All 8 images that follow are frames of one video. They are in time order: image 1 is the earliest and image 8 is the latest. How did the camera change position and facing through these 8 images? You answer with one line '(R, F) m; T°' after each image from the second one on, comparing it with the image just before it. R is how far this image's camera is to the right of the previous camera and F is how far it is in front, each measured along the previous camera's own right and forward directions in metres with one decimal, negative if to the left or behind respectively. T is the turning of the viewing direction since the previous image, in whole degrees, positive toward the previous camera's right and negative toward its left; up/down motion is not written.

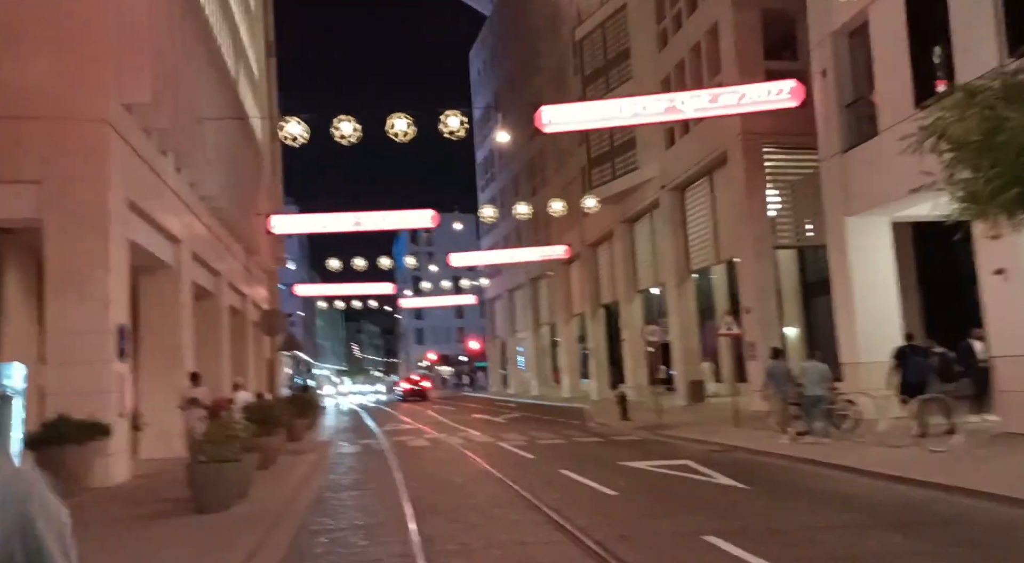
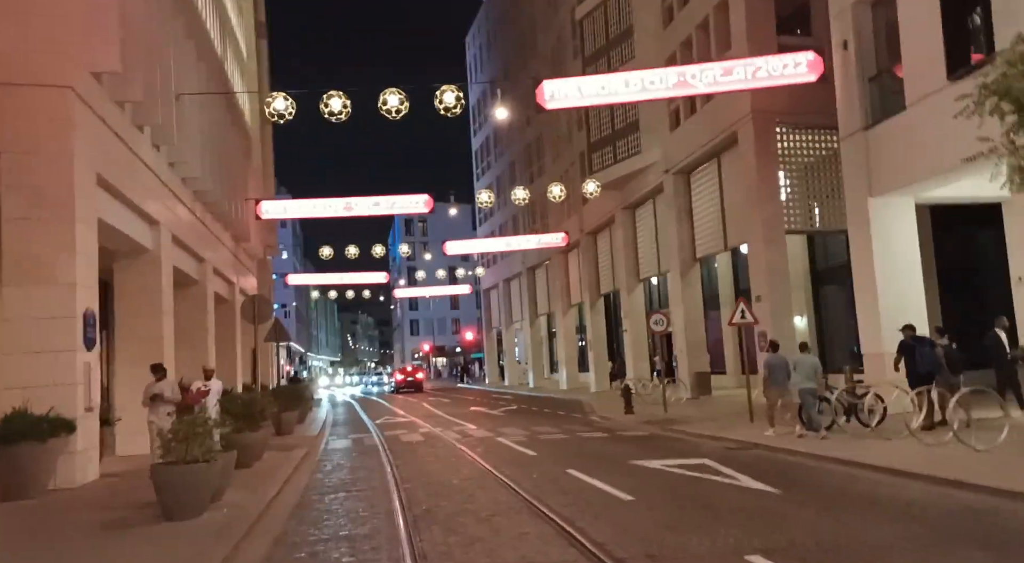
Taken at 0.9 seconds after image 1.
(-0.1, +1.4) m; 0°
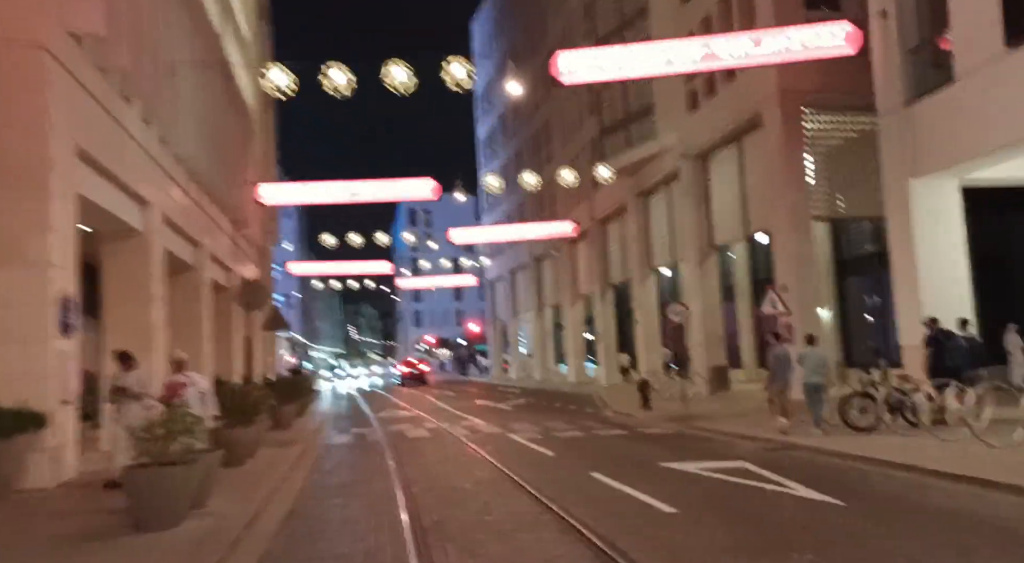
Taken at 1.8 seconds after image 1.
(-0.2, +1.5) m; 0°
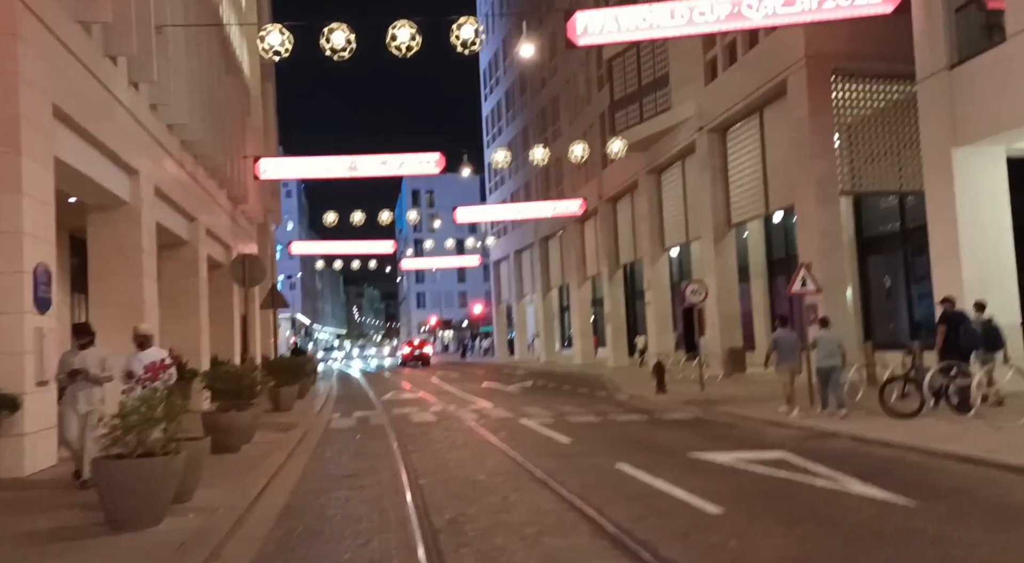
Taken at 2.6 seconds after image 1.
(-0.2, +1.3) m; 0°
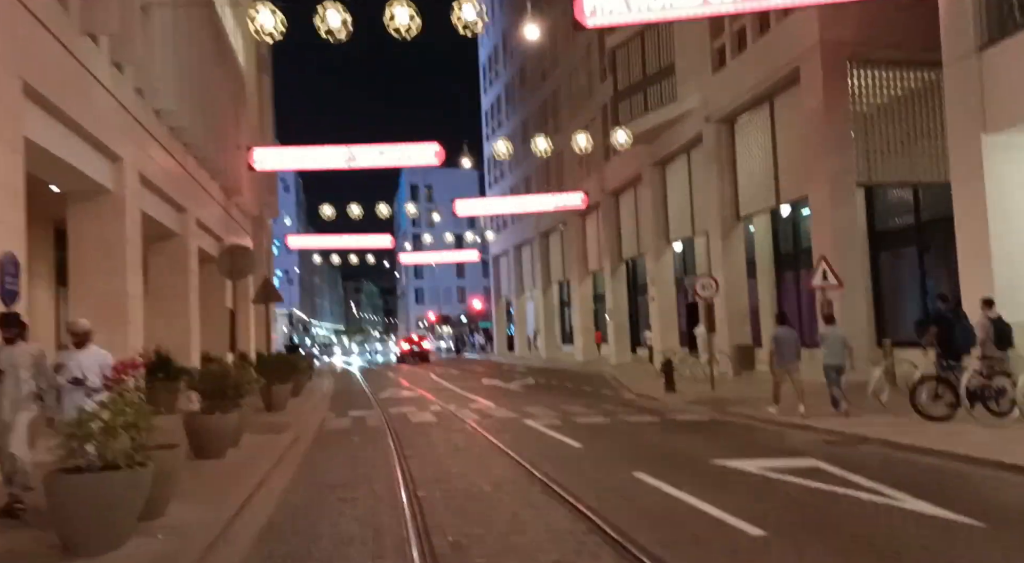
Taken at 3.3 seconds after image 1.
(-0.1, +1.1) m; 0°
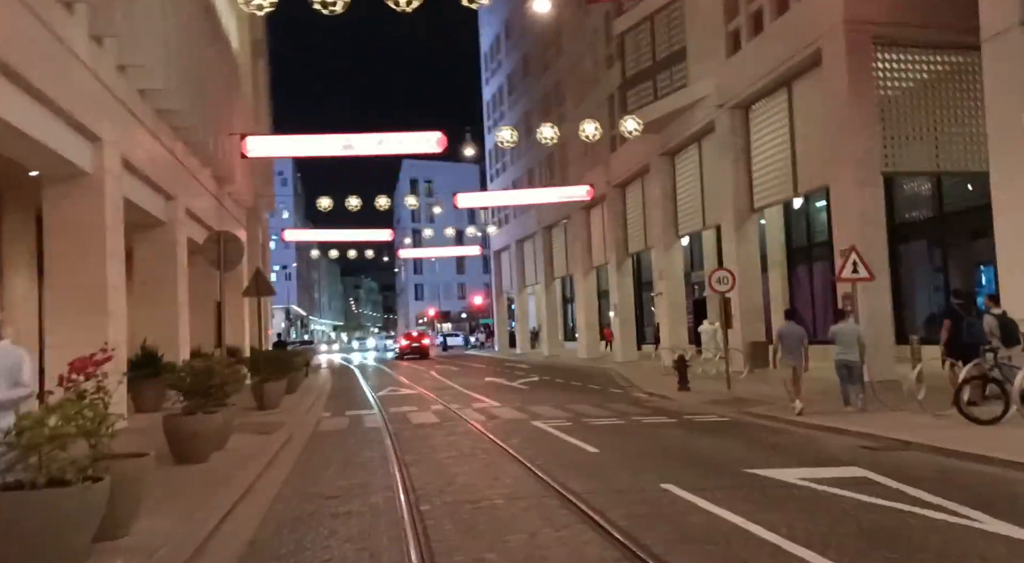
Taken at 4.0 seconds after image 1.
(-0.1, +1.3) m; 0°
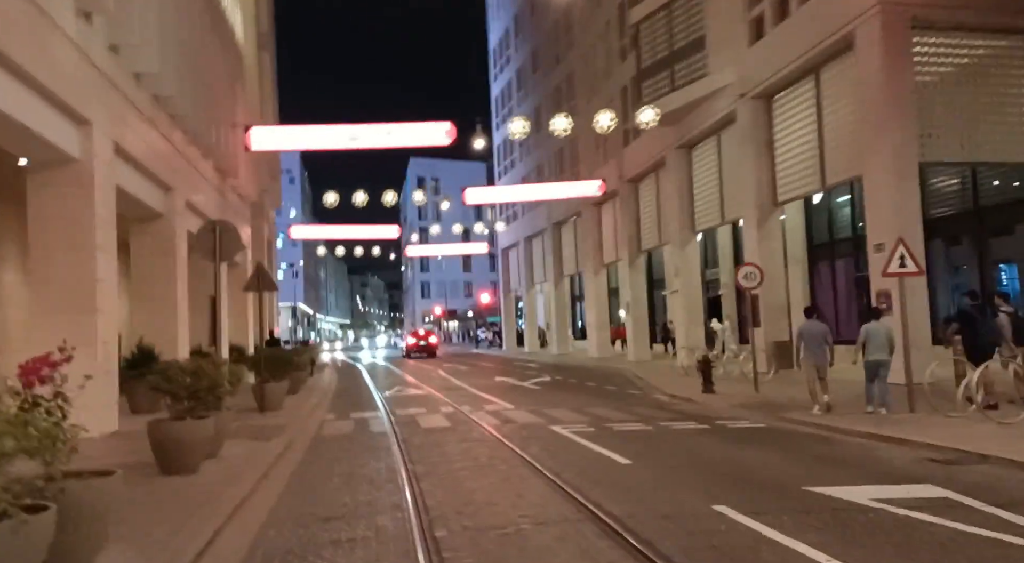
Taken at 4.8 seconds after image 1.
(-0.2, +1.3) m; 0°
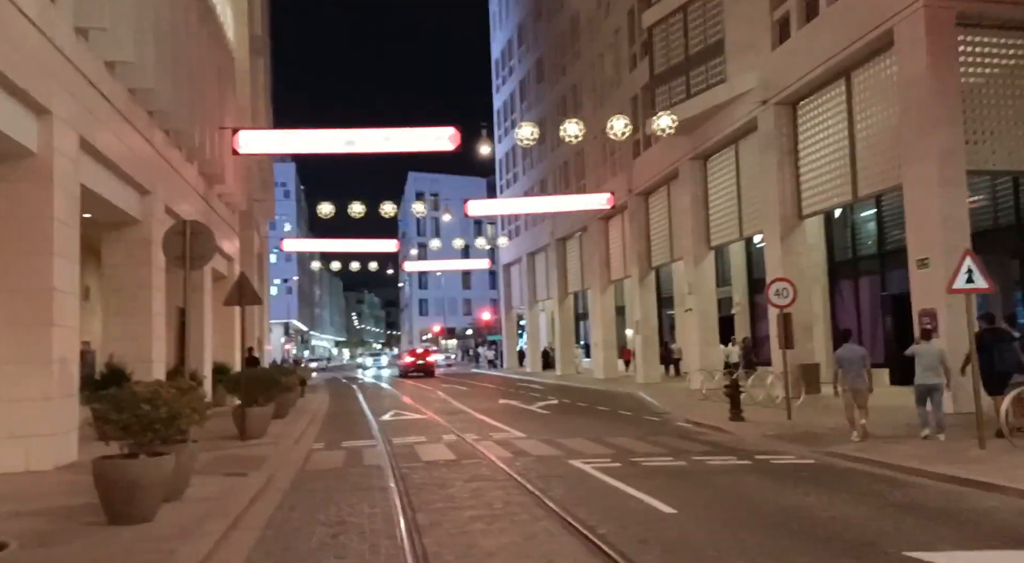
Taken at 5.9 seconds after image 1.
(-0.2, +2.0) m; 0°
